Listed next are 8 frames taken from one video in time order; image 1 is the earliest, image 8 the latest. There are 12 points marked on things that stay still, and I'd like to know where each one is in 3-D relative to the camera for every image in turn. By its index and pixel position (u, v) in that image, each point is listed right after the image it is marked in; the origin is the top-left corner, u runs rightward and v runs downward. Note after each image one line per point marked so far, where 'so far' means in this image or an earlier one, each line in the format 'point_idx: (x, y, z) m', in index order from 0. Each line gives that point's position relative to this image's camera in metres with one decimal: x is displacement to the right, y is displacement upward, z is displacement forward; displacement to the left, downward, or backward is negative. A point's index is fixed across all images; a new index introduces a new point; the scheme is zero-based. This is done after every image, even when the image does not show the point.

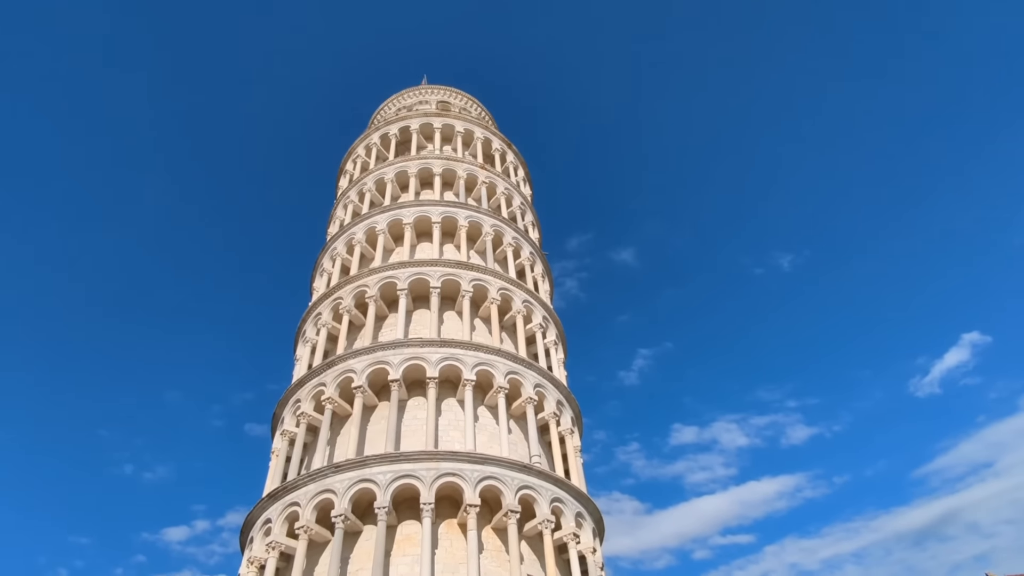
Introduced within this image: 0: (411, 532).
0: (-3.4, -8.2, +19.9) m
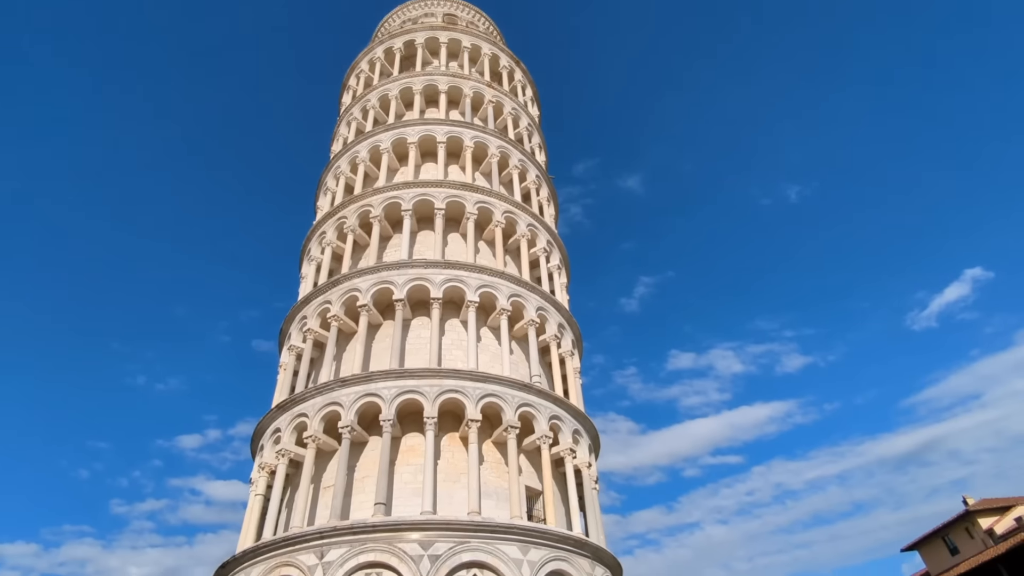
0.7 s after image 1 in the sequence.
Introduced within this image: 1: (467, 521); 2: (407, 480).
0: (-3.4, -5.5, +20.8) m
1: (-1.4, -7.1, +17.9) m
2: (-3.5, -6.5, +19.9) m
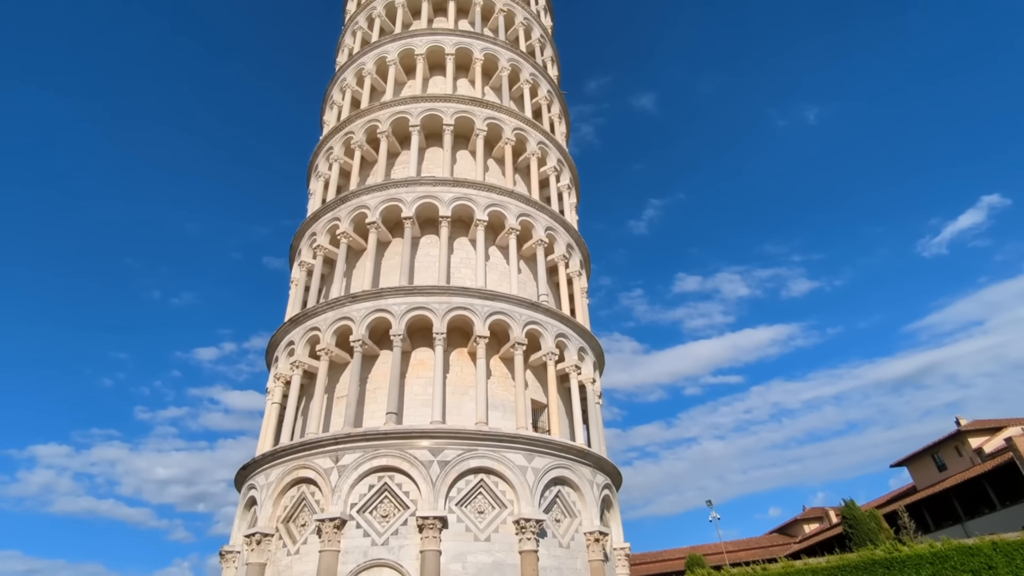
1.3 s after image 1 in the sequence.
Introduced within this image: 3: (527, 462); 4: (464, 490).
0: (-3.2, -2.5, +21.4) m
1: (-1.2, -4.5, +18.8) m
2: (-3.3, -3.6, +20.7) m
3: (+0.5, -5.7, +19.3) m
4: (-1.5, -6.3, +18.2) m
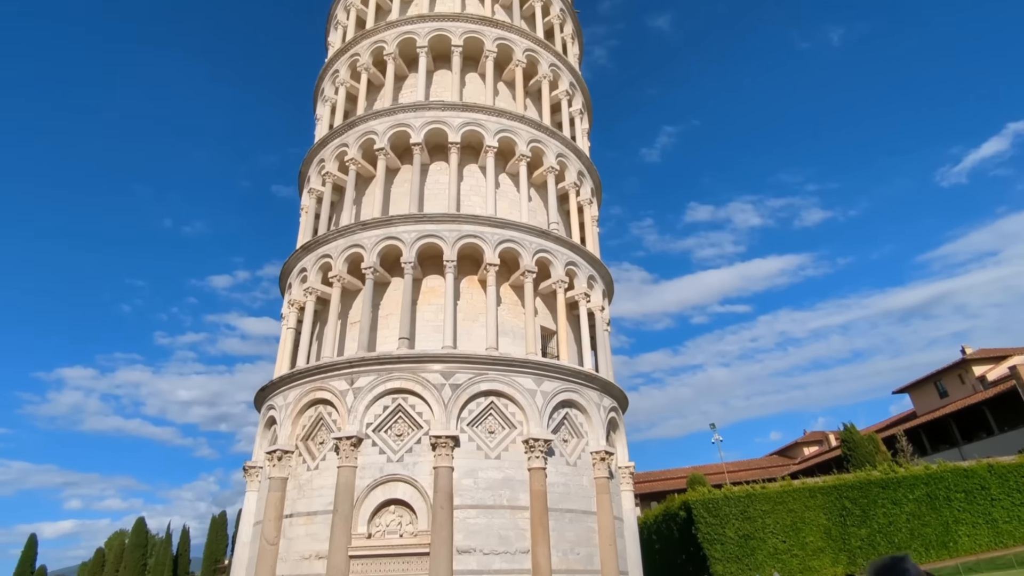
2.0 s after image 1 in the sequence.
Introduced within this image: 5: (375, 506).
0: (-2.8, +0.1, +21.6) m
1: (-0.9, -2.2, +19.2) m
2: (-3.0, -1.1, +21.0) m
3: (+0.8, -3.3, +19.8) m
4: (-1.2, -4.0, +18.9) m
5: (-4.1, -6.5, +17.6) m
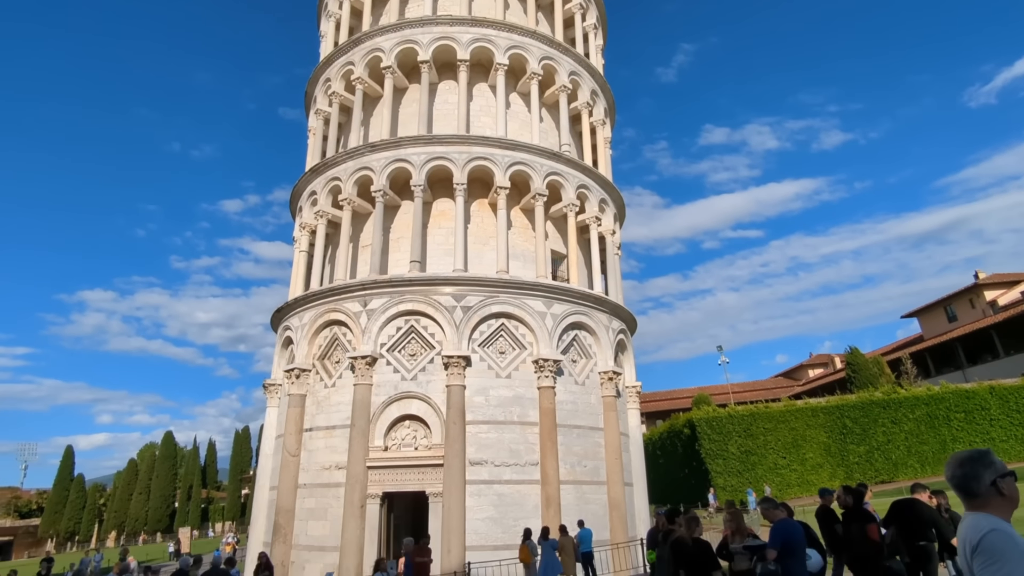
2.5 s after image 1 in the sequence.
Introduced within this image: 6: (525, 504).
0: (-2.5, +2.9, +21.4) m
1: (-0.5, +0.3, +19.3) m
2: (-2.6, +1.6, +21.0) m
3: (+1.2, -0.7, +20.1) m
4: (-0.8, -1.5, +19.2) m
5: (-3.8, -4.2, +18.4) m
6: (+0.4, -6.5, +17.8) m
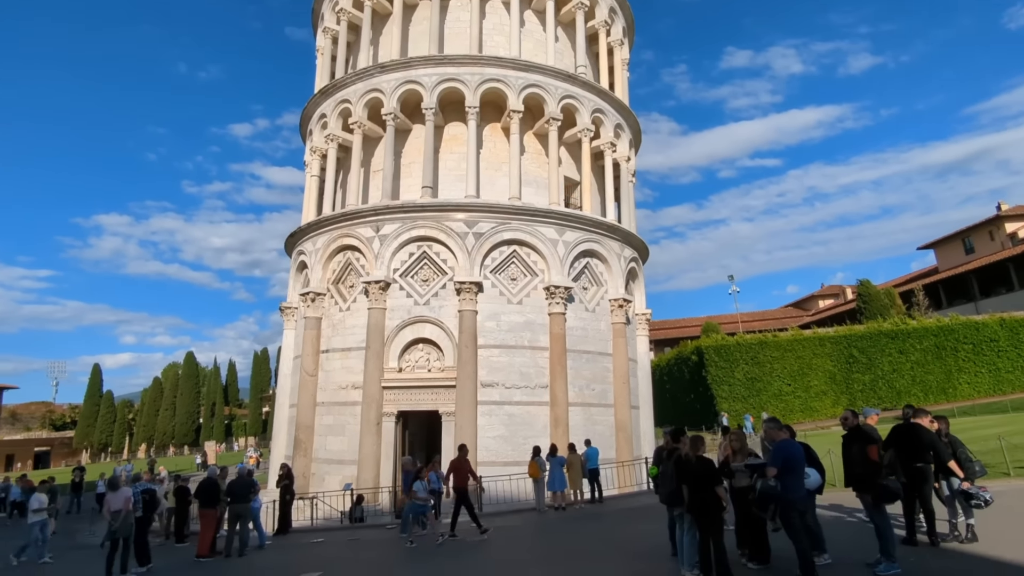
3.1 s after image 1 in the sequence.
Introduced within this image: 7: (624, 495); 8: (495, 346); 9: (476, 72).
0: (-2.0, +5.5, +21.0) m
1: (-0.1, +2.7, +19.2) m
2: (-2.2, +4.2, +20.8) m
3: (+1.6, +1.8, +20.0) m
4: (-0.5, +0.9, +19.3) m
5: (-3.4, -1.8, +18.9) m
6: (+0.7, -4.3, +18.5) m
7: (+3.5, -6.4, +18.2) m
8: (-0.6, -1.9, +18.7) m
9: (-1.2, +7.4, +19.9) m
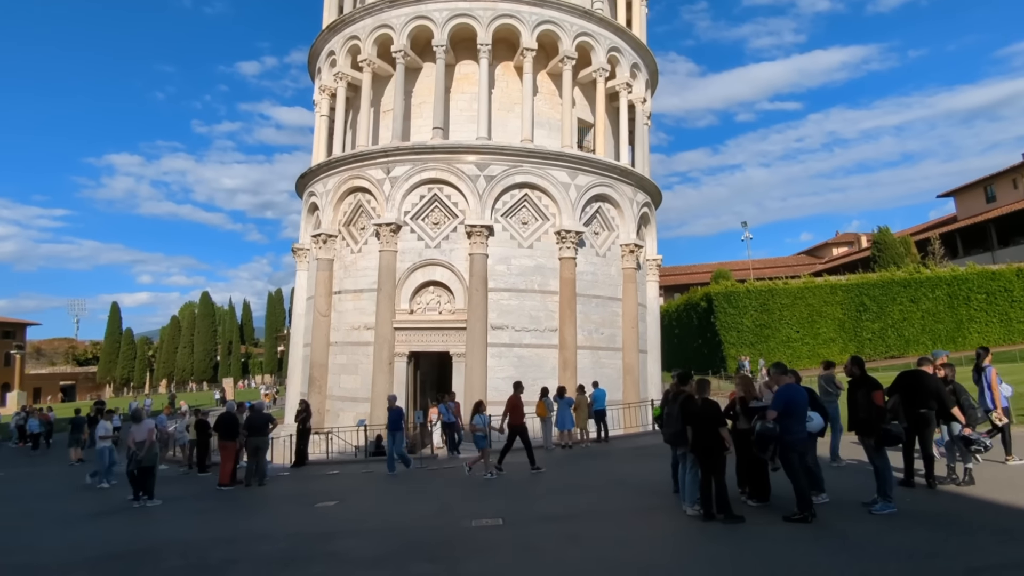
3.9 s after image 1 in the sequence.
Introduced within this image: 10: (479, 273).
0: (-1.5, +7.5, +20.4) m
1: (+0.3, +4.5, +18.9) m
2: (-1.7, +6.2, +20.3) m
3: (+2.0, +3.6, +19.7) m
4: (-0.1, +2.7, +19.2) m
5: (-3.1, 0.0, +19.0) m
6: (+1.0, -2.5, +18.8) m
7: (+3.8, -4.7, +18.7) m
8: (-0.2, -0.1, +18.8) m
9: (-0.8, +9.2, +19.2) m
10: (-1.0, +0.5, +18.3) m
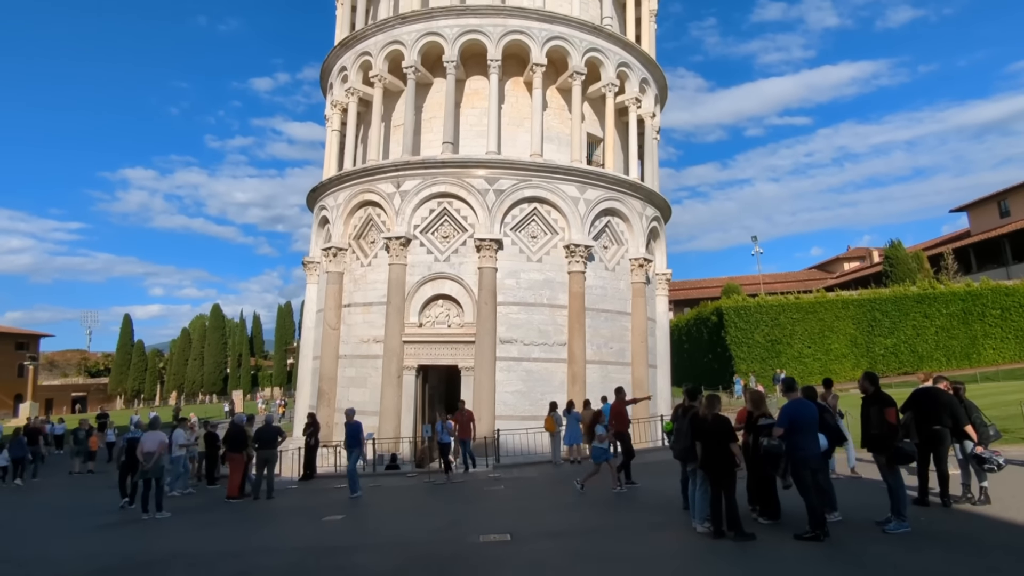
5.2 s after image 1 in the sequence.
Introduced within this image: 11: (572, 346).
0: (-1.3, +2.2, +19.9) m
1: (+0.4, -0.8, +18.2) m
2: (-1.5, +0.9, +19.7) m
3: (+2.1, -1.7, +19.0) m
4: (+0.1, -2.6, +18.5) m
5: (-3.0, -5.3, +18.3) m
6: (+1.1, -7.8, +18.0) m
7: (+3.9, -10.0, +17.8) m
8: (-0.1, -5.4, +18.1) m
9: (-0.6, +3.9, +18.6) m
10: (-0.9, -4.8, +17.6) m
11: (+2.0, -2.8, +18.7) m
